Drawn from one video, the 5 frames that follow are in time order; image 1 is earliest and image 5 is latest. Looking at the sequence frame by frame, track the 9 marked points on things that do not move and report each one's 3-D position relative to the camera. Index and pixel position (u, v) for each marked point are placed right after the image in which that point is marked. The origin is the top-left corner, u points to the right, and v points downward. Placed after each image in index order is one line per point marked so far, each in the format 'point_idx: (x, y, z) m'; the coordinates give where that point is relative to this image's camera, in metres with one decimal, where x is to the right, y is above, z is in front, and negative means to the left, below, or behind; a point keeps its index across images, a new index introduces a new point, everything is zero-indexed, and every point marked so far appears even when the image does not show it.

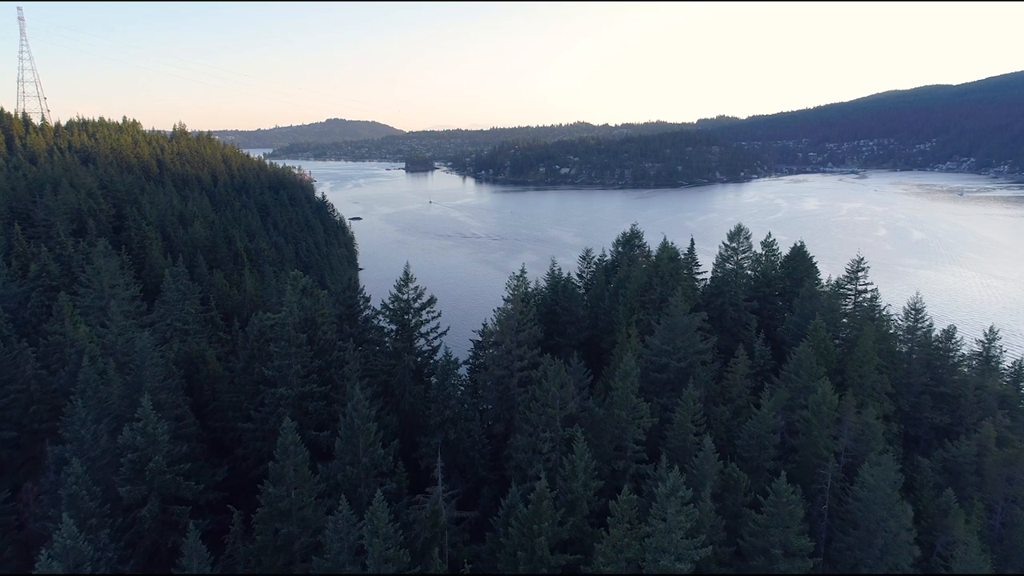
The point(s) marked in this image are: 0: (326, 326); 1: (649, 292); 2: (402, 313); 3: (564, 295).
0: (-5.8, -1.2, +17.8) m
1: (+4.6, -0.2, +19.2) m
2: (-3.5, -0.8, +18.5) m
3: (+1.8, -0.3, +19.6) m
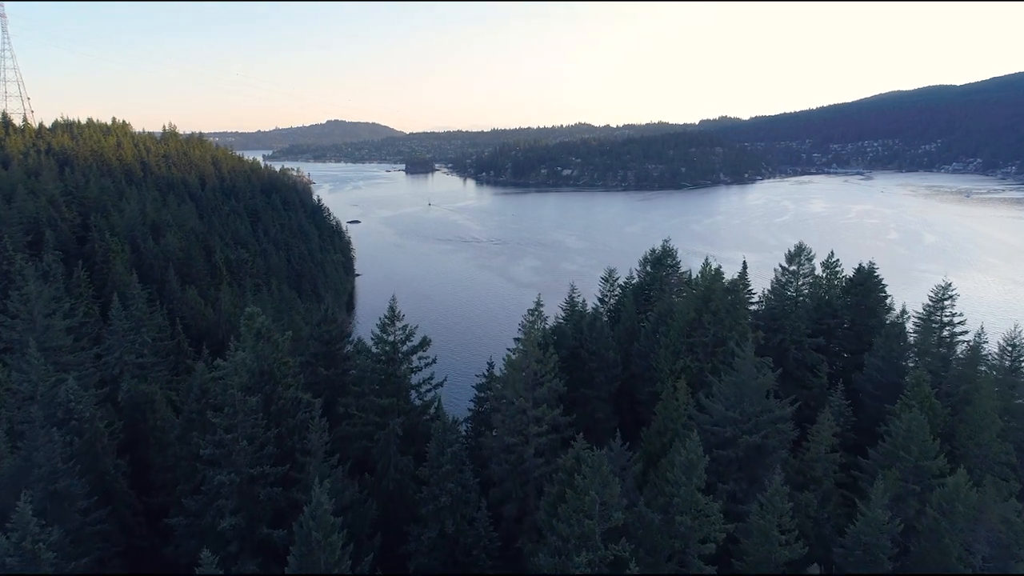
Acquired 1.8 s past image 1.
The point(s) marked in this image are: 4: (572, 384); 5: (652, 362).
0: (-5.5, -2.3, +13.9) m
1: (+5.0, -1.2, +15.4) m
2: (-3.2, -1.8, +14.7) m
3: (+2.2, -1.3, +15.8) m
4: (+1.7, -2.7, +15.7) m
5: (+3.8, -2.0, +15.3) m
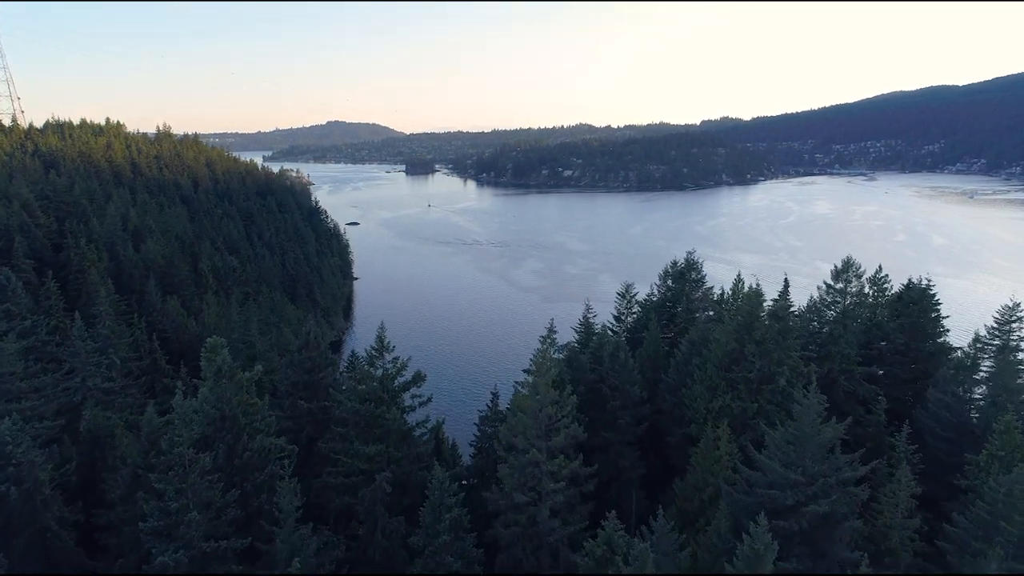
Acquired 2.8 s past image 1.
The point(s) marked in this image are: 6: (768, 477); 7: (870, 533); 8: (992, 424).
0: (-5.3, -2.8, +11.8) m
1: (+5.2, -1.8, +13.2) m
2: (-3.0, -2.4, +12.5) m
3: (+2.4, -1.9, +13.6) m
4: (+1.9, -3.2, +13.5) m
5: (+4.0, -2.5, +13.2) m
6: (+4.6, -3.4, +10.2) m
7: (+6.6, -4.5, +10.5) m
8: (+10.0, -2.8, +11.9) m
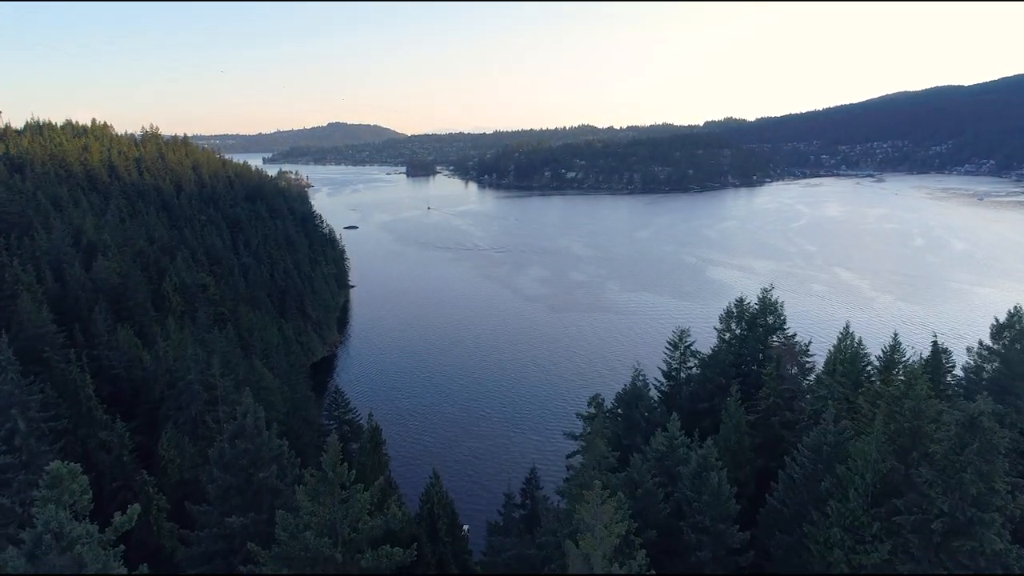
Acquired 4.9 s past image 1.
0: (-4.8, -4.0, +7.1) m
1: (+5.6, -3.0, +8.5) m
2: (-2.5, -3.6, +7.8) m
3: (+2.8, -3.1, +8.9) m
4: (+2.3, -4.4, +8.8) m
5: (+4.4, -3.8, +8.5) m
6: (+5.0, -4.6, +5.5) m
7: (+7.0, -5.7, +5.8) m
8: (+10.4, -4.0, +7.2) m
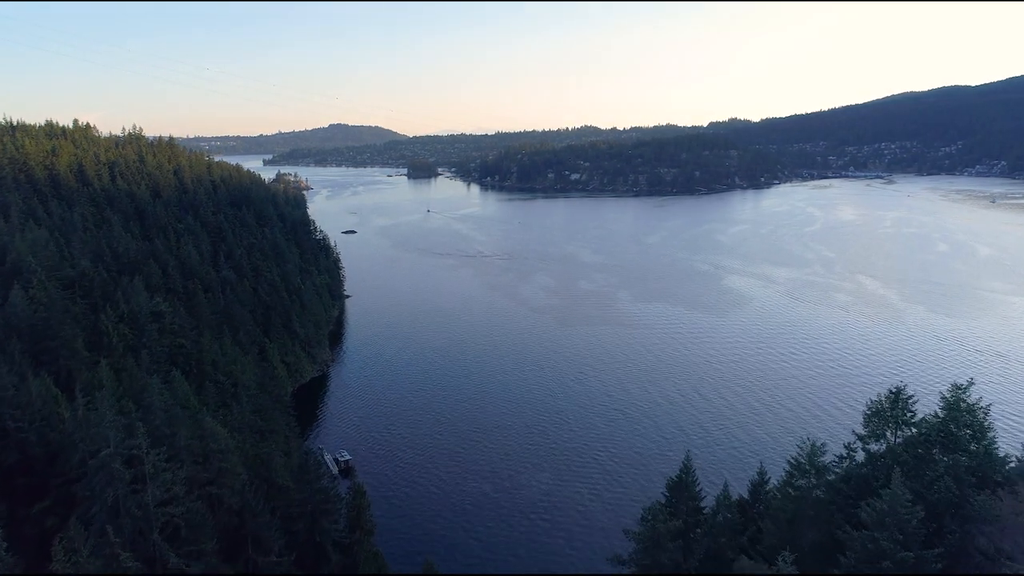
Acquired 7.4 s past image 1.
0: (-4.4, -5.5, +1.6) m
1: (+6.1, -4.4, +3.0) m
2: (-2.1, -5.0, +2.3) m
3: (+3.3, -4.5, +3.4) m
4: (+2.7, -5.9, +3.3) m
5: (+4.8, -5.2, +2.9) m
6: (+5.4, -6.0, 0.0) m
7: (+7.5, -7.1, +0.2) m
8: (+10.8, -5.4, +1.6) m
